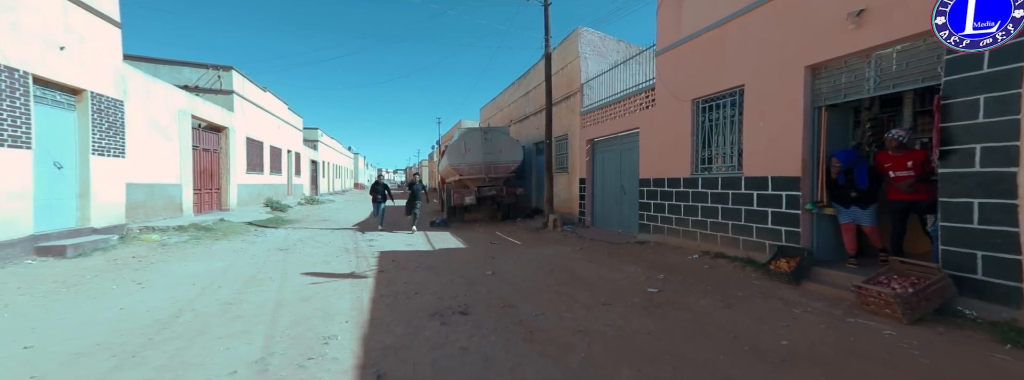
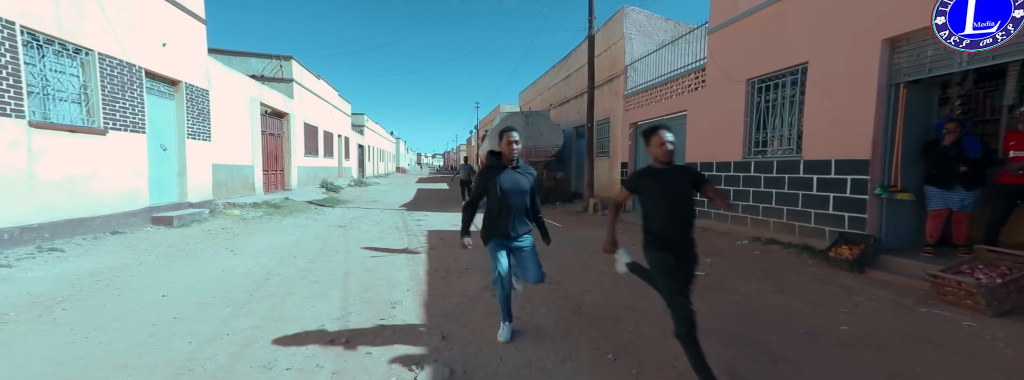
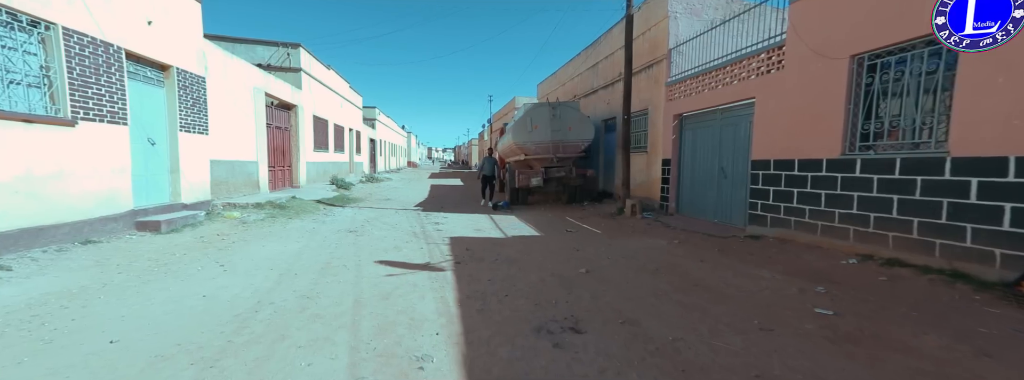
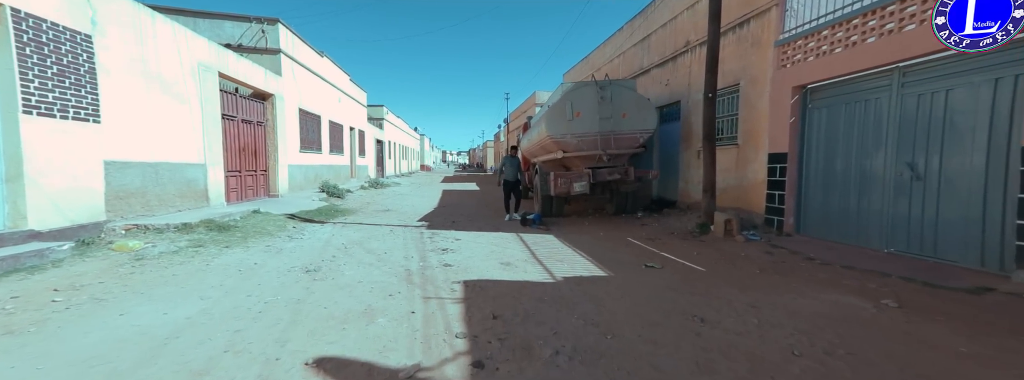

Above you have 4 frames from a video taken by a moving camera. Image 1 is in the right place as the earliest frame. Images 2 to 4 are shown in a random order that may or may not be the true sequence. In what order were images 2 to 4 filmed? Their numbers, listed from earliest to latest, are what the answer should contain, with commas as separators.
2, 3, 4
